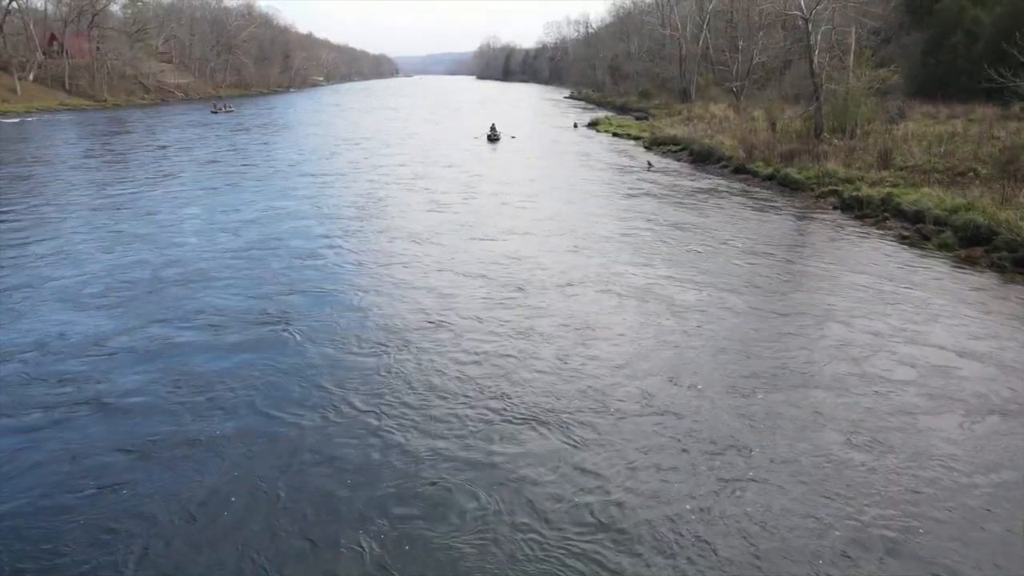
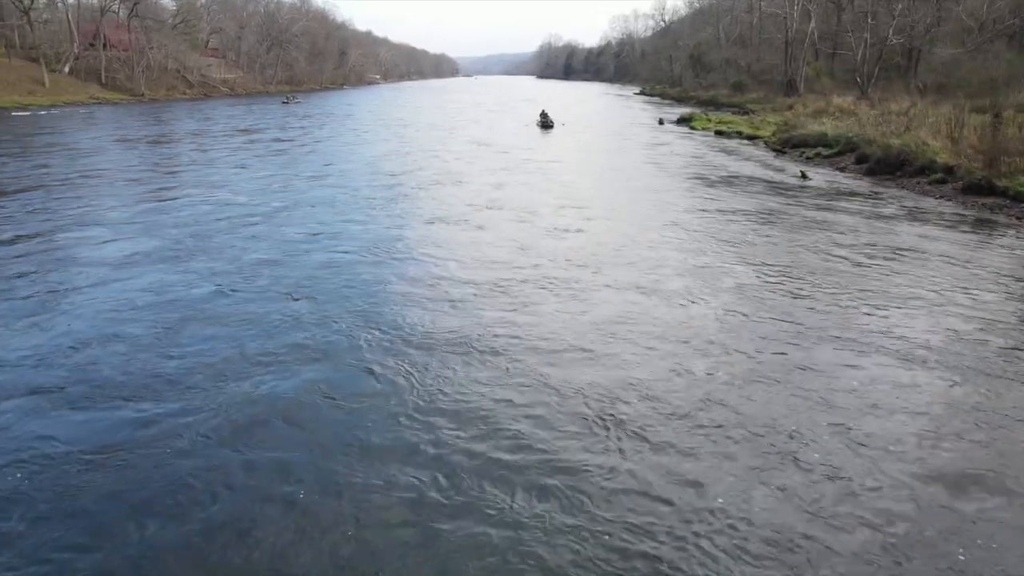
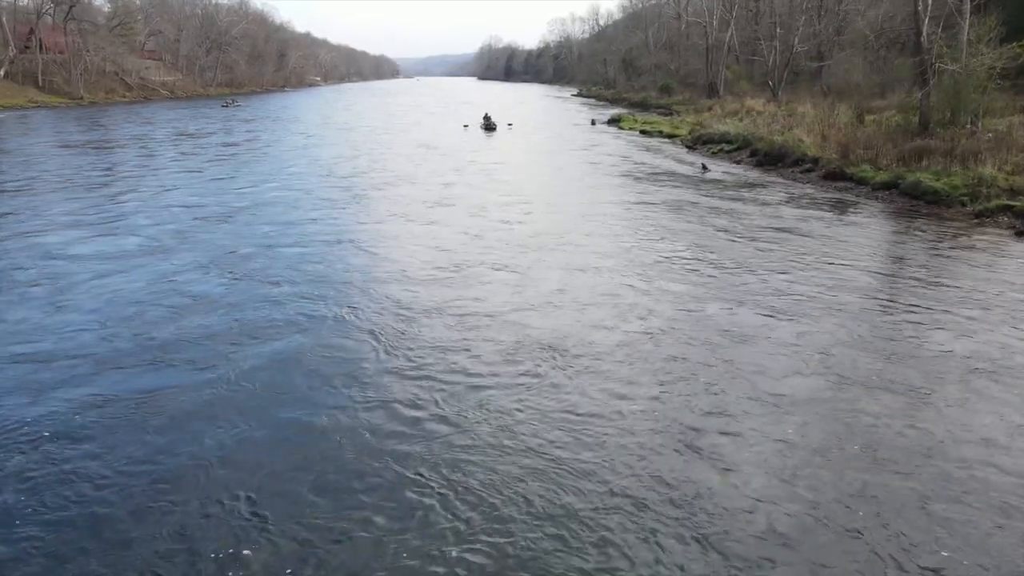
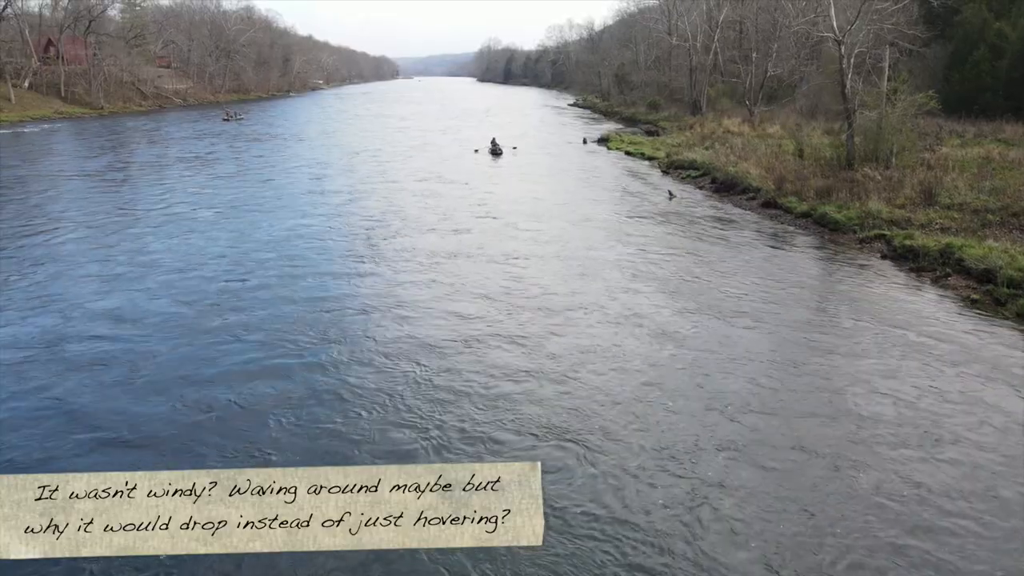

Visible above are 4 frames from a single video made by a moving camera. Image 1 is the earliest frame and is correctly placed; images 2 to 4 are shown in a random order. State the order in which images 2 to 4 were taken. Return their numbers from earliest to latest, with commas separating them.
4, 3, 2
